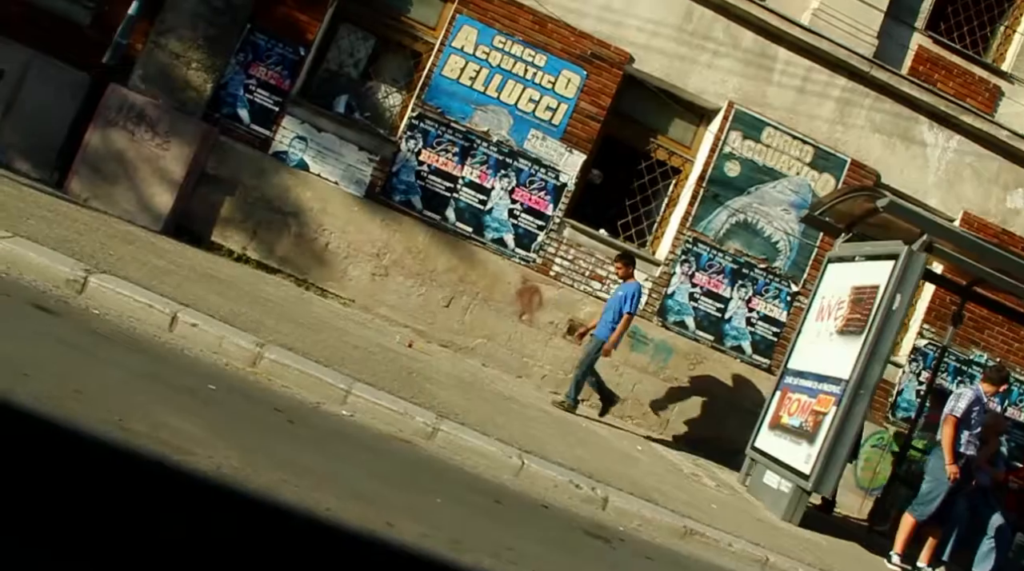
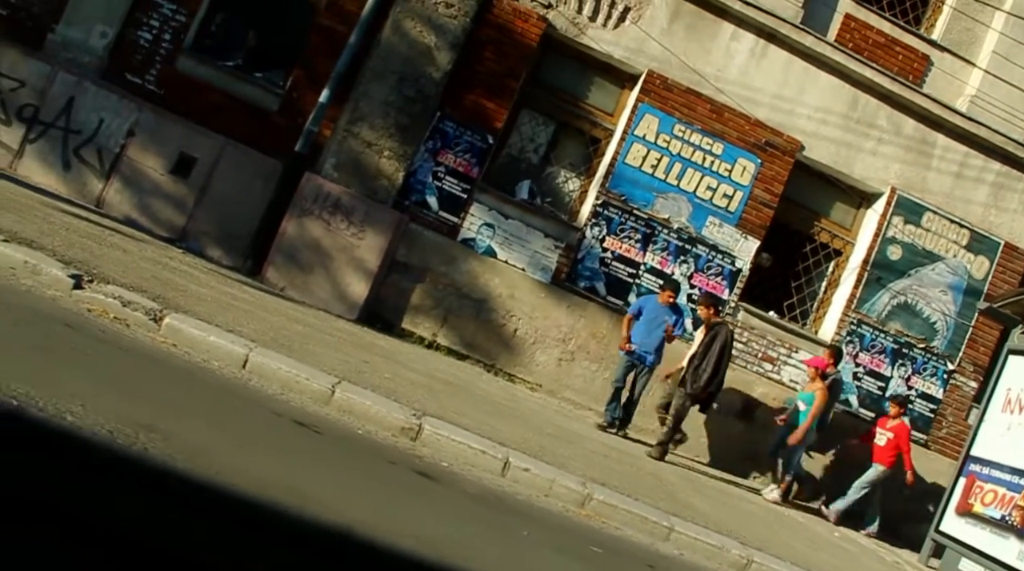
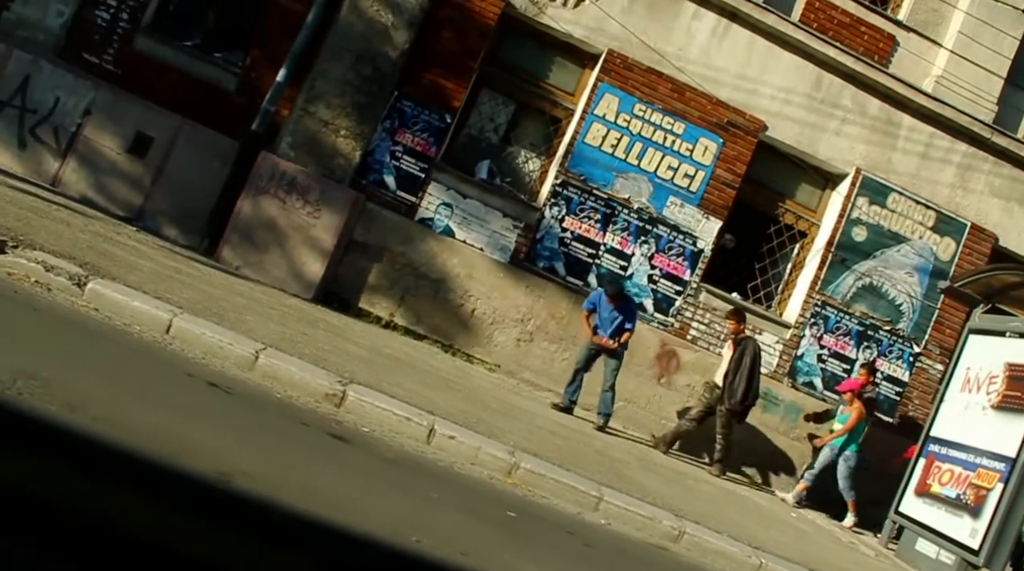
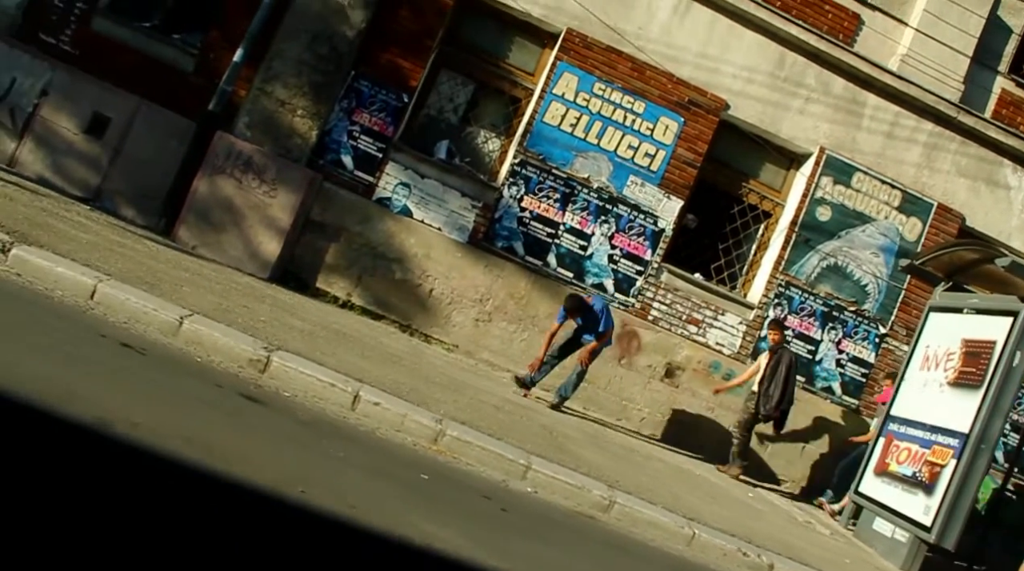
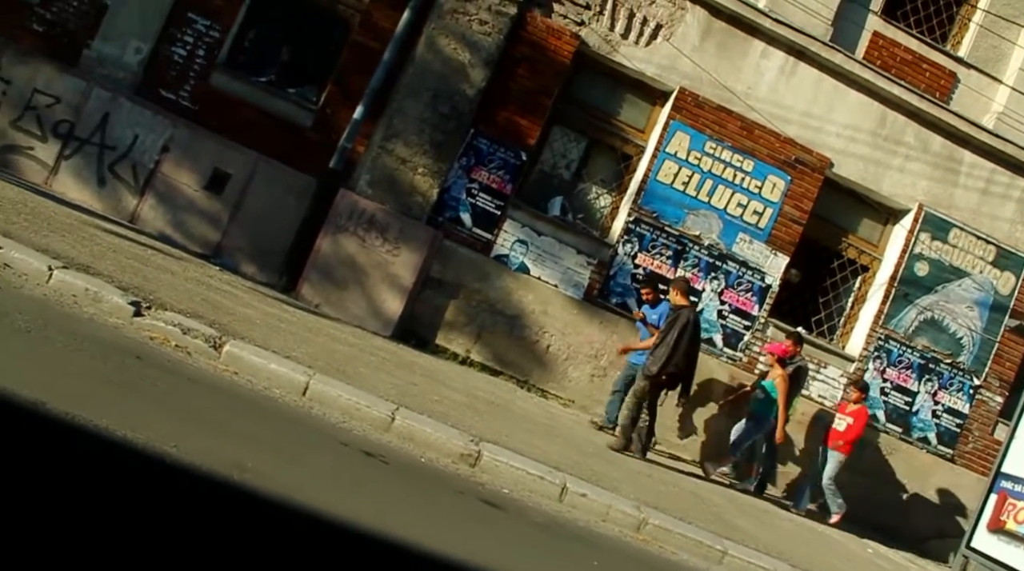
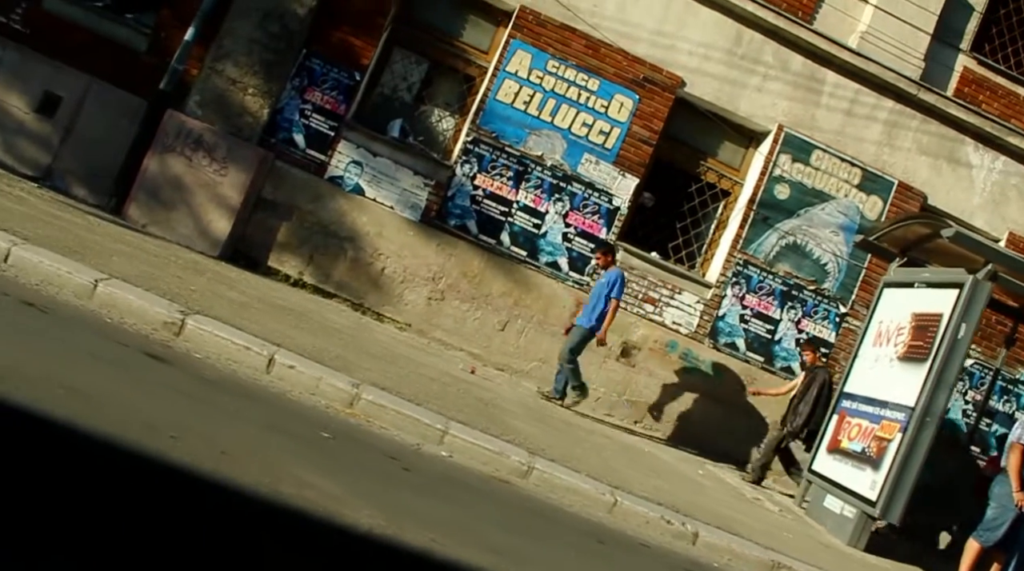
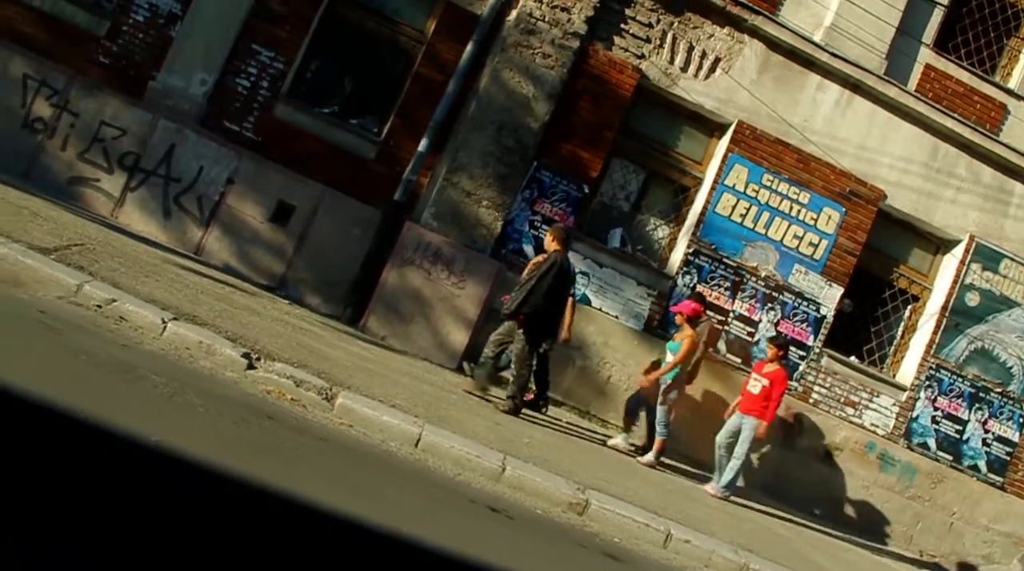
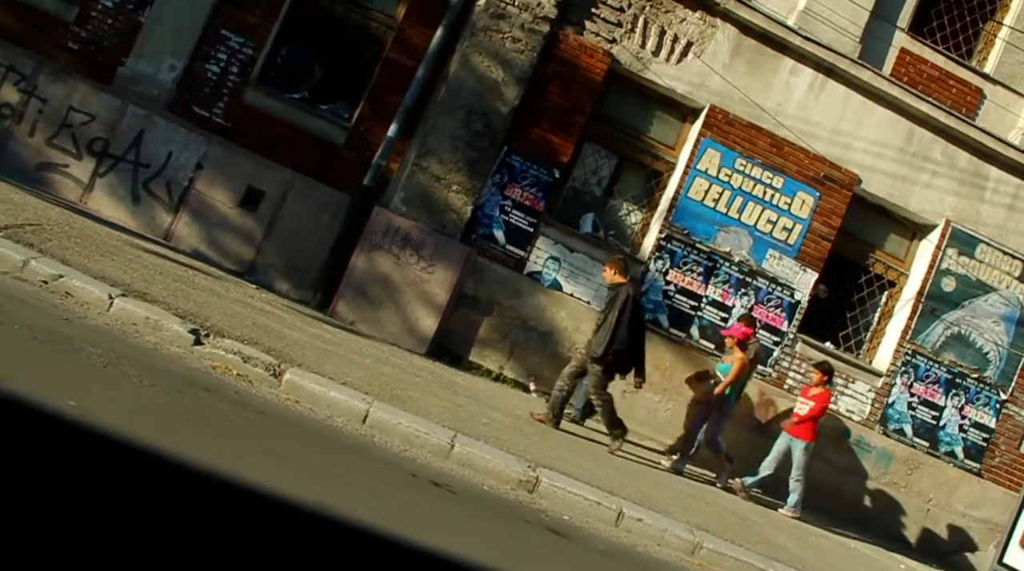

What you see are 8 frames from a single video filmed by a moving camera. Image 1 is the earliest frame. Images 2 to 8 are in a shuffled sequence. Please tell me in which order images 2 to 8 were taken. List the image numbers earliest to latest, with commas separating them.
6, 4, 3, 2, 5, 8, 7
